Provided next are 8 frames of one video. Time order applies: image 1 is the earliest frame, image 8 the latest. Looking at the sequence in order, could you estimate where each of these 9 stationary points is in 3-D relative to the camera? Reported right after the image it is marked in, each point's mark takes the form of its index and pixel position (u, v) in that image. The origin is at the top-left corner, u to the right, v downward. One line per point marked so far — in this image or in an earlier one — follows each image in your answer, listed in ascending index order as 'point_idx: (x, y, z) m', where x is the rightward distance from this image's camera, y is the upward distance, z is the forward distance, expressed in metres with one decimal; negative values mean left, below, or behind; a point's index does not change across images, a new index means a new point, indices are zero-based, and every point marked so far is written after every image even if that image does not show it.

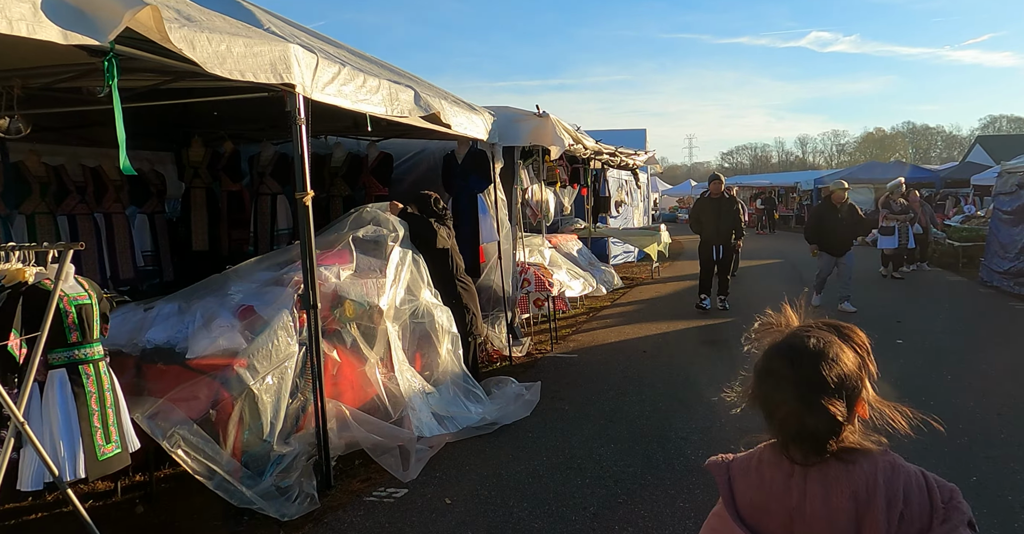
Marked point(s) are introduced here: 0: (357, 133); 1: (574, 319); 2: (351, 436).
0: (-1.6, +1.4, +6.9) m
1: (+0.8, -0.7, +8.7) m
2: (-1.0, -1.0, +3.9) m
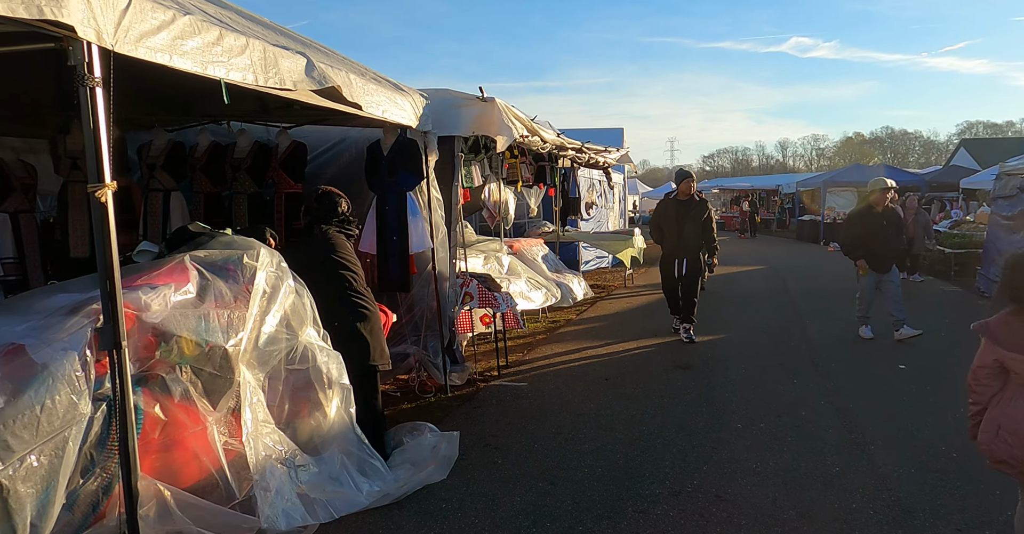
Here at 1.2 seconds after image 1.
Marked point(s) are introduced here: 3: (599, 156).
0: (-2.1, +1.3, +5.8) m
1: (+0.2, -0.8, +7.7) m
2: (-1.4, -1.1, +2.8) m
3: (+1.4, +1.8, +11.0) m
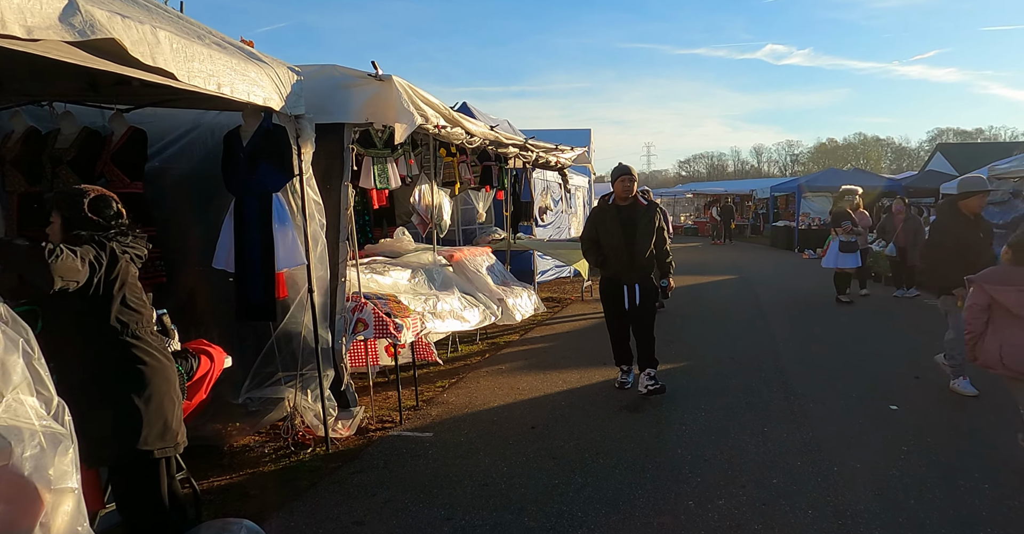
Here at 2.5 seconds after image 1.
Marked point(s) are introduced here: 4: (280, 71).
0: (-2.8, +1.2, +4.6) m
1: (-0.5, -1.0, +6.5) m
2: (-2.0, -1.2, +1.5) m
3: (+0.6, +1.6, +9.9) m
4: (-1.4, +1.2, +4.1) m
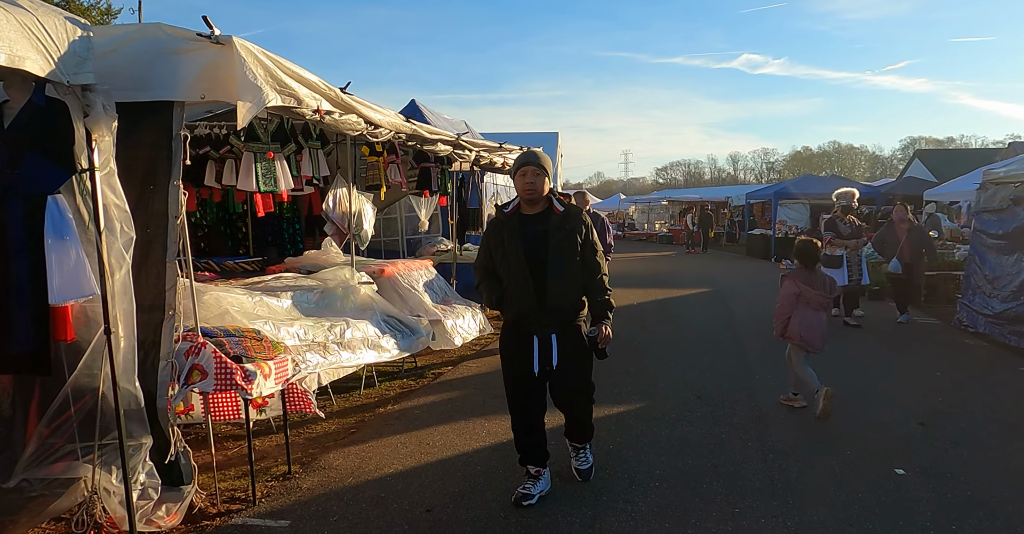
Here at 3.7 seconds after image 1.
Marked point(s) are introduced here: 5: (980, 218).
0: (-3.4, +1.0, +3.3) m
1: (-1.2, -1.1, +5.2) m
2: (-2.5, -1.3, +0.3) m
3: (-0.2, +1.4, +8.7) m
4: (-2.0, +1.1, +2.9) m
5: (+6.5, +0.7, +9.3) m
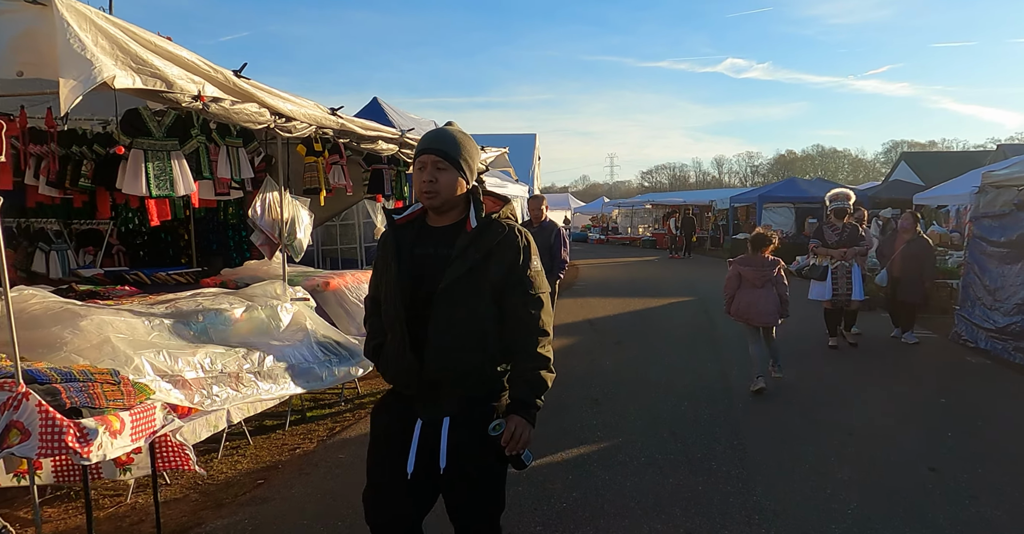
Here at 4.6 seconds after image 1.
0: (-3.8, +0.9, +2.4) m
1: (-1.6, -1.3, +4.4) m
2: (-2.8, -1.4, -0.6) m
3: (-0.6, +1.3, +7.9) m
4: (-2.4, +1.0, +2.1) m
5: (+6.0, +0.6, +8.6) m
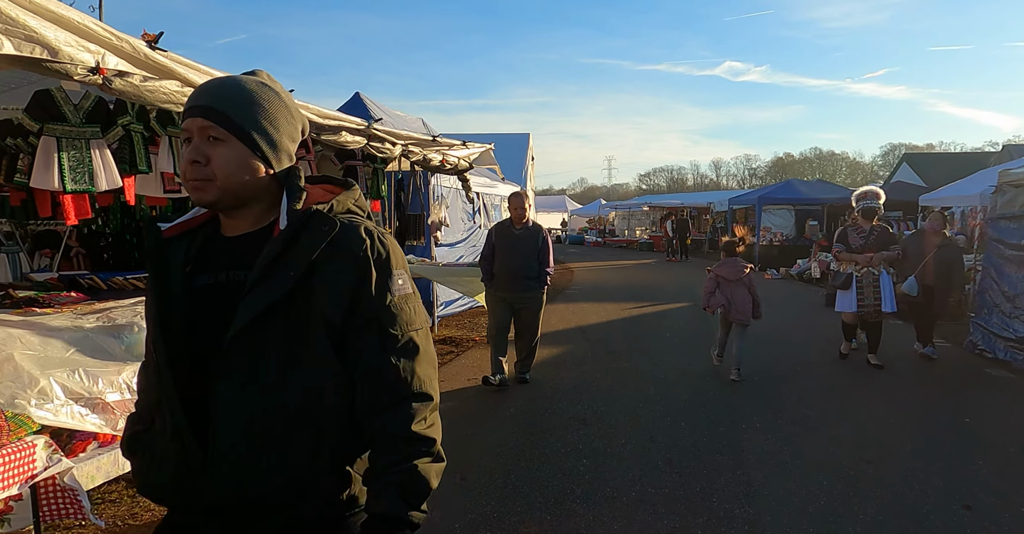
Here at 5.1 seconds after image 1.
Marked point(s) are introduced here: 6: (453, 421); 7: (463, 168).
0: (-3.9, +0.9, +1.8) m
1: (-1.7, -1.3, +3.8) m
2: (-2.9, -1.4, -1.2) m
3: (-0.8, +1.3, +7.4) m
4: (-2.5, +0.9, +1.5) m
5: (+5.9, +0.5, +8.0) m
6: (-0.5, -1.2, +5.1) m
7: (-0.6, +1.2, +8.1) m
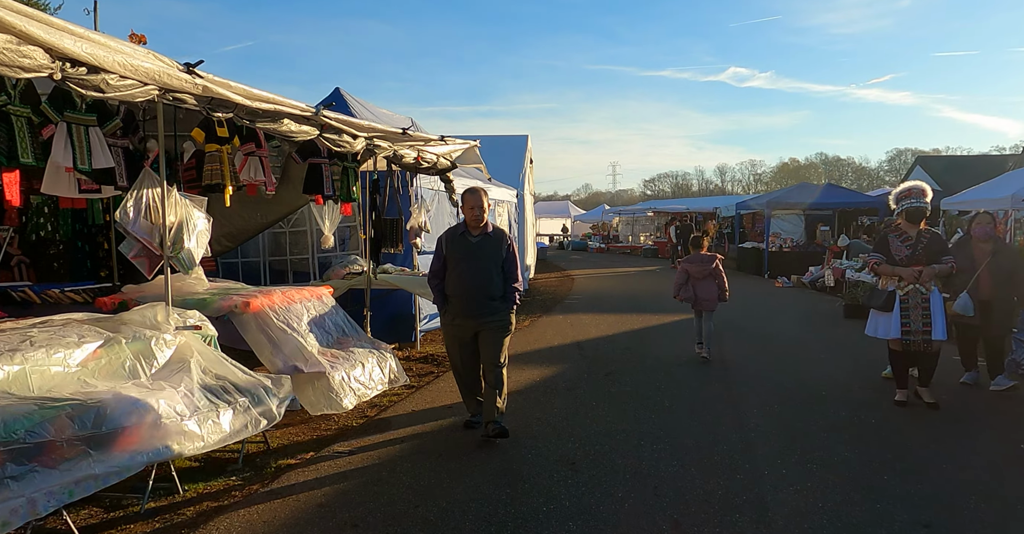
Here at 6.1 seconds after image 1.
0: (-4.1, +0.8, +1.0) m
1: (-1.9, -1.4, +2.9) m
2: (-3.2, -1.5, -2.0) m
3: (-1.0, +1.1, +6.5) m
4: (-2.7, +0.9, +0.7) m
5: (+5.7, +0.4, +7.1) m
6: (-0.6, -1.3, +4.2) m
7: (-0.8, +1.1, +7.2) m
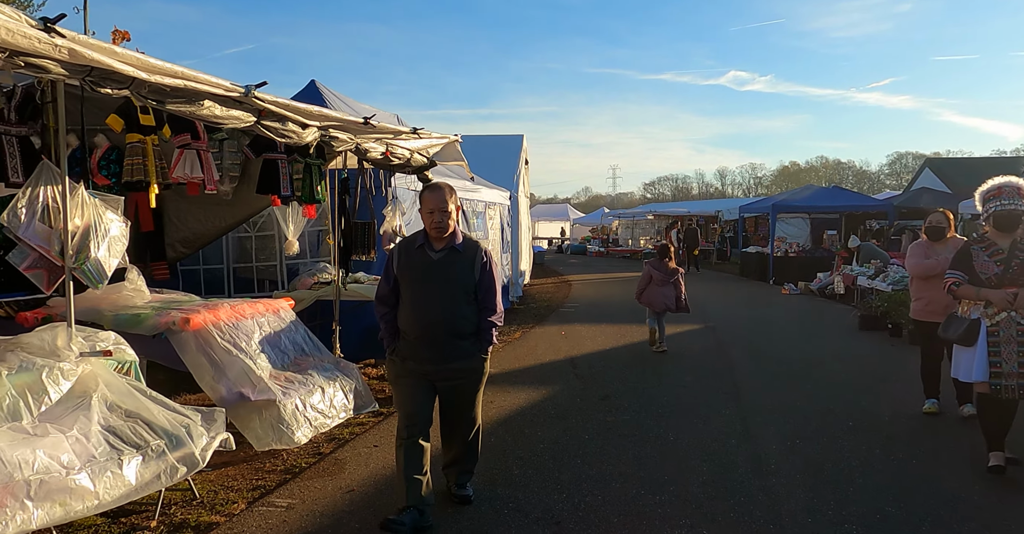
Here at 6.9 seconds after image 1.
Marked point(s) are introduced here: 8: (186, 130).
0: (-4.3, +0.7, +0.2) m
1: (-2.1, -1.4, +2.1) m
2: (-3.3, -1.5, -2.9) m
3: (-1.1, +1.1, +5.7) m
4: (-2.9, +0.8, -0.2) m
5: (+5.6, +0.3, +6.3) m
6: (-0.8, -1.3, +3.4) m
7: (-0.9, +1.0, +6.4) m
8: (-2.3, +1.0, +4.7) m
